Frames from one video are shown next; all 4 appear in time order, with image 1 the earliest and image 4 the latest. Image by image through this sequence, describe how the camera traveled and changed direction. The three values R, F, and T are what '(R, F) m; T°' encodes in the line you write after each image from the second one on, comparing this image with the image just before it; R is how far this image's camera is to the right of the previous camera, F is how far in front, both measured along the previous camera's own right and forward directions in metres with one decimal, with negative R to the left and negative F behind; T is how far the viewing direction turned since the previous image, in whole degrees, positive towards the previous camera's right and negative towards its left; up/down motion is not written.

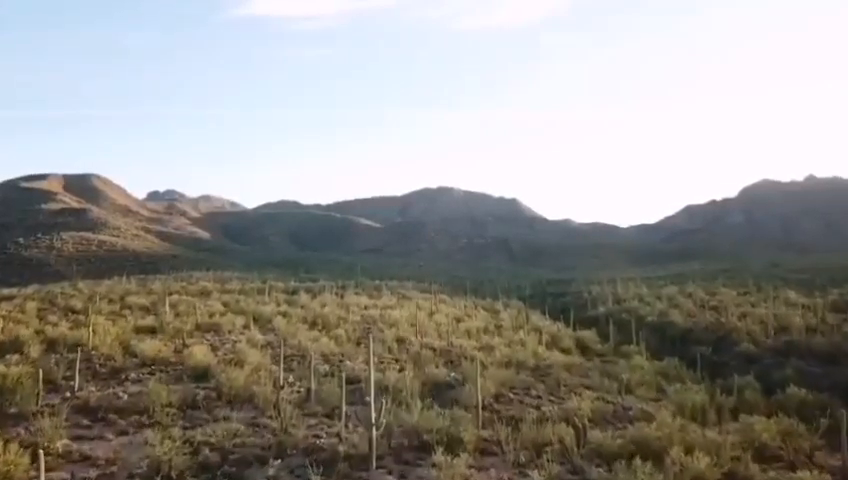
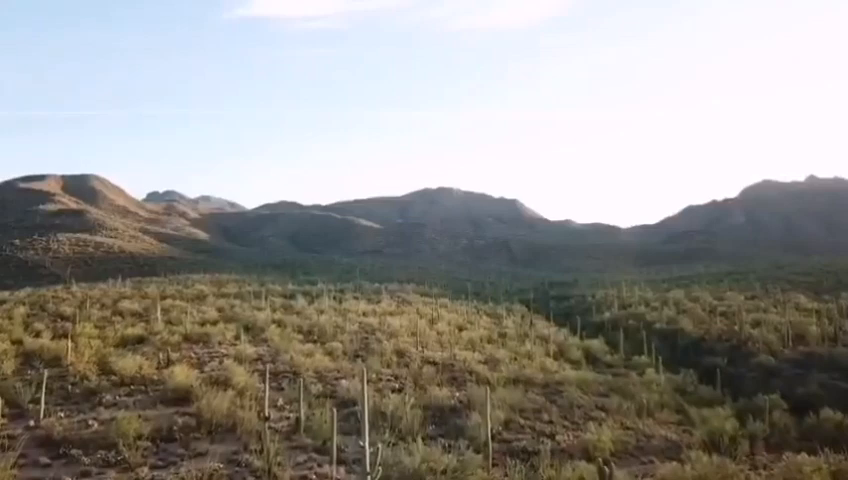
(0.0, +1.1) m; 0°
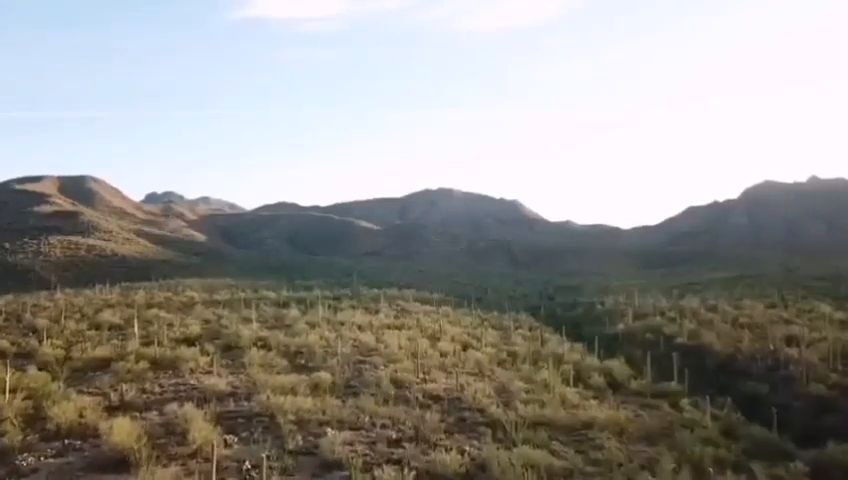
(0.0, +2.6) m; 0°
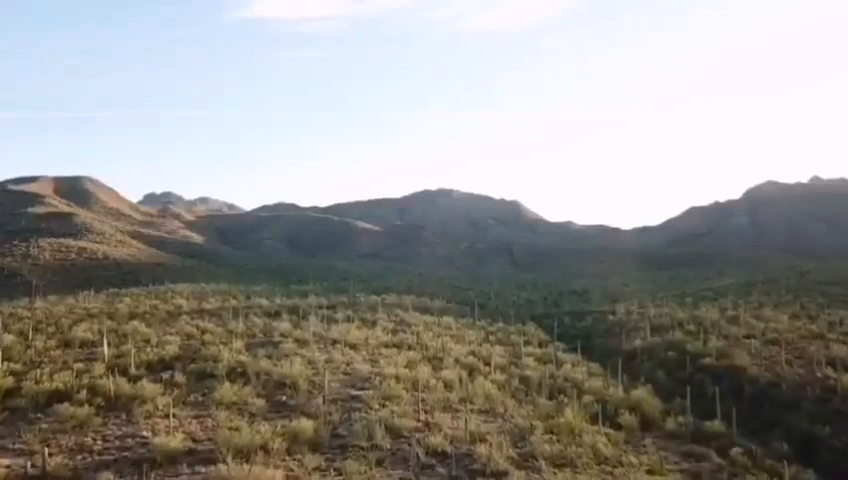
(0.0, +2.8) m; 0°
